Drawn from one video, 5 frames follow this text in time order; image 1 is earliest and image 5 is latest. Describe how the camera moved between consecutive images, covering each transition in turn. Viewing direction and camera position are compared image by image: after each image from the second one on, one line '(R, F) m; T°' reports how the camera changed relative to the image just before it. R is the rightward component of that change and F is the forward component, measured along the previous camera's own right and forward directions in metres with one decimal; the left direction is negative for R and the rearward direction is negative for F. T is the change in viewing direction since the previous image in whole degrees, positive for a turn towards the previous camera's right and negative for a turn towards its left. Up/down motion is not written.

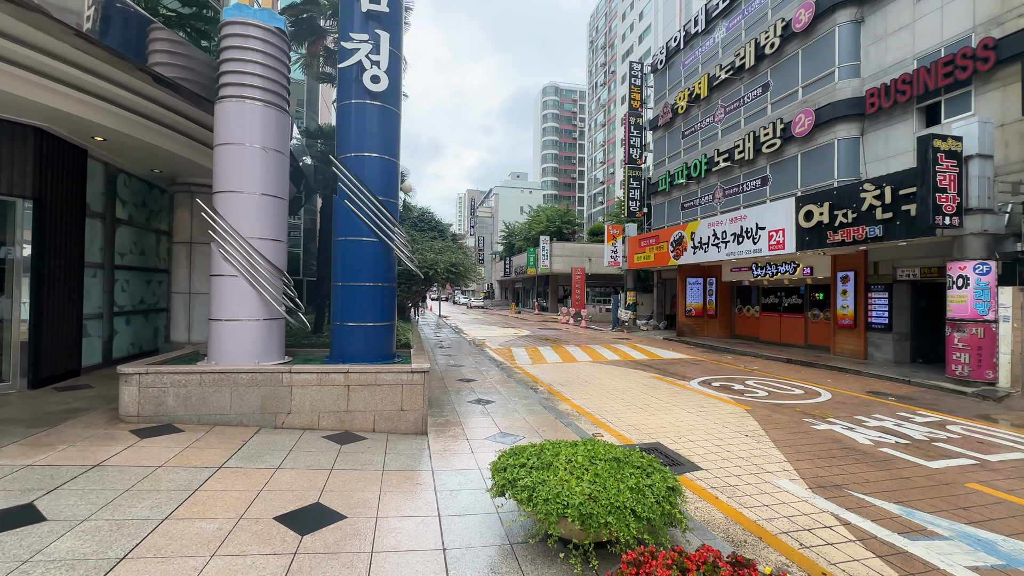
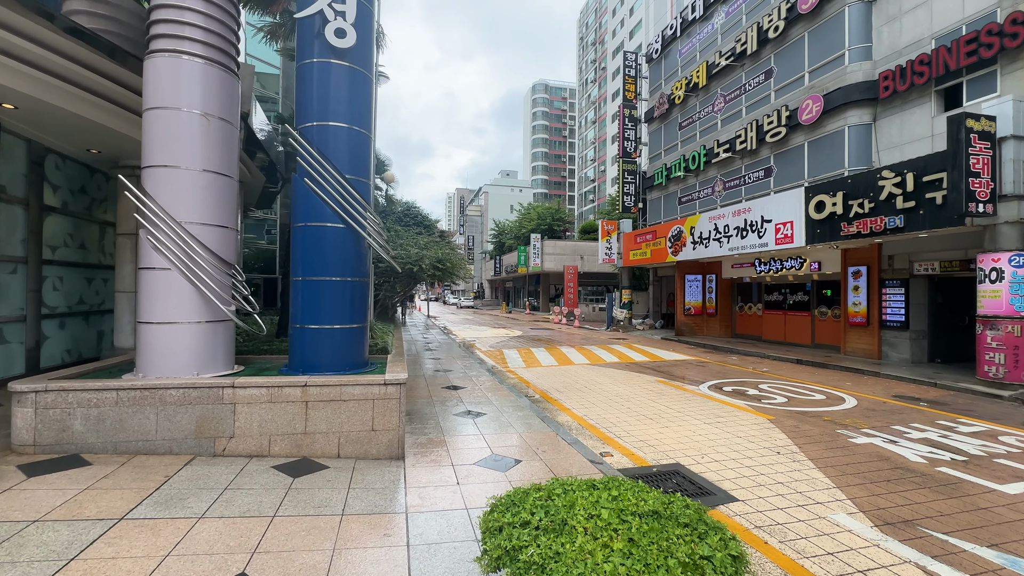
(0.0, +1.1) m; +1°
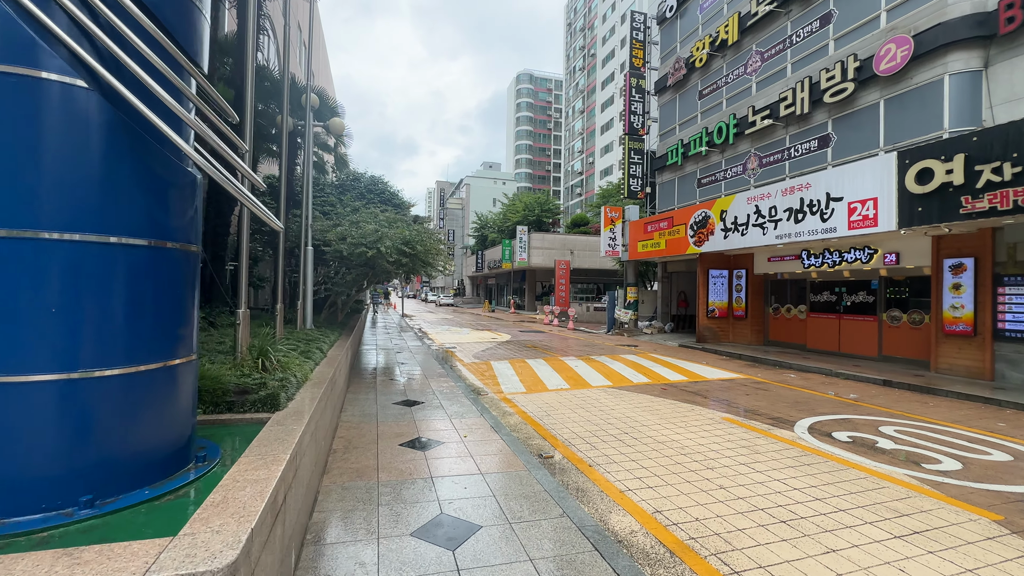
(-0.3, +3.8) m; +3°
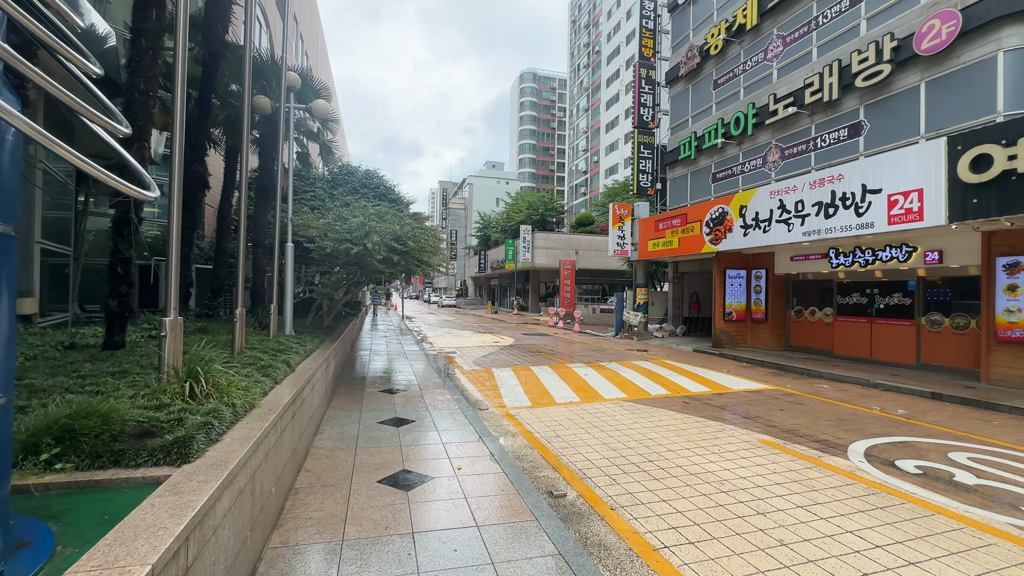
(0.0, +1.1) m; 0°
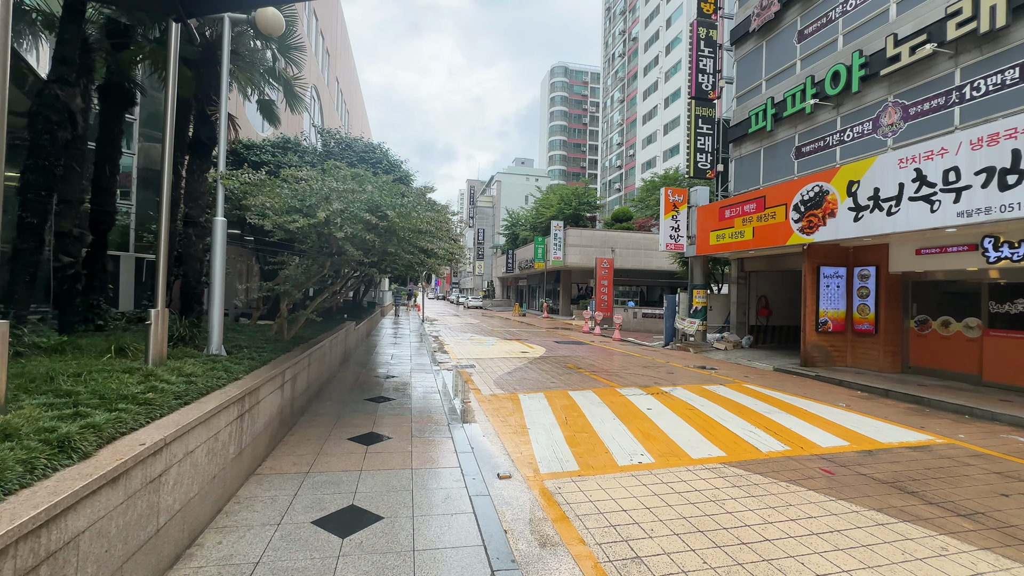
(-0.1, +3.1) m; -4°
